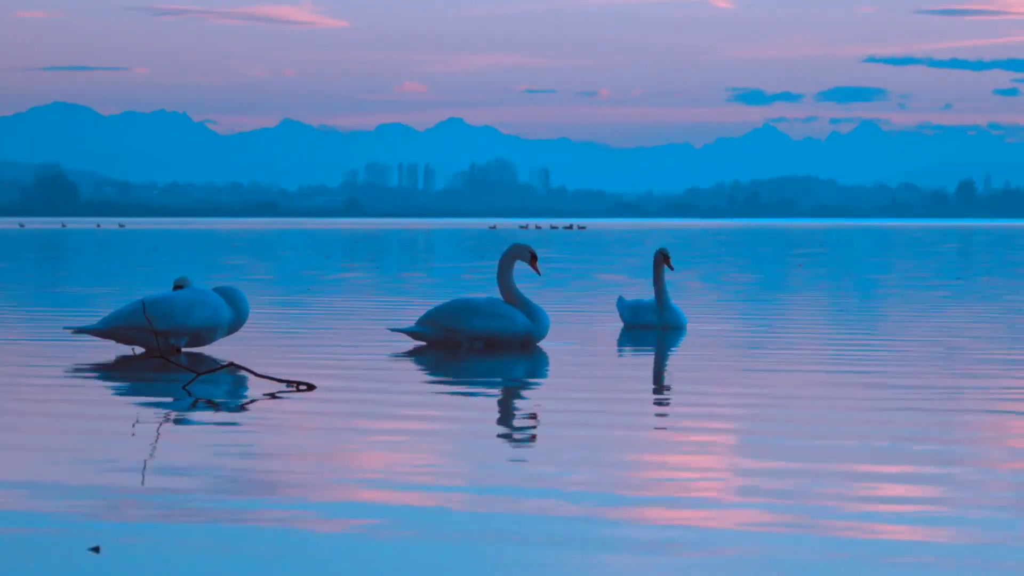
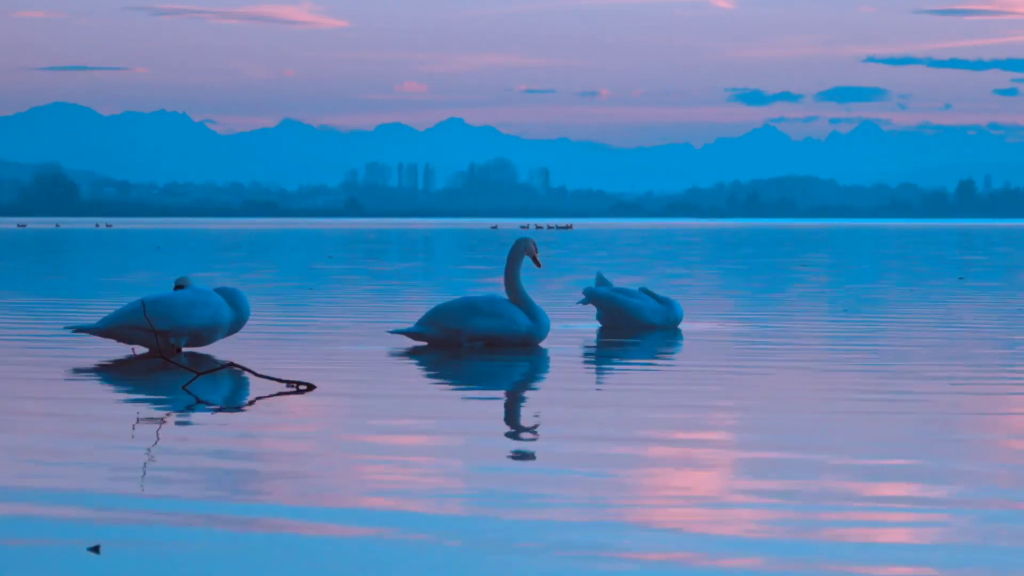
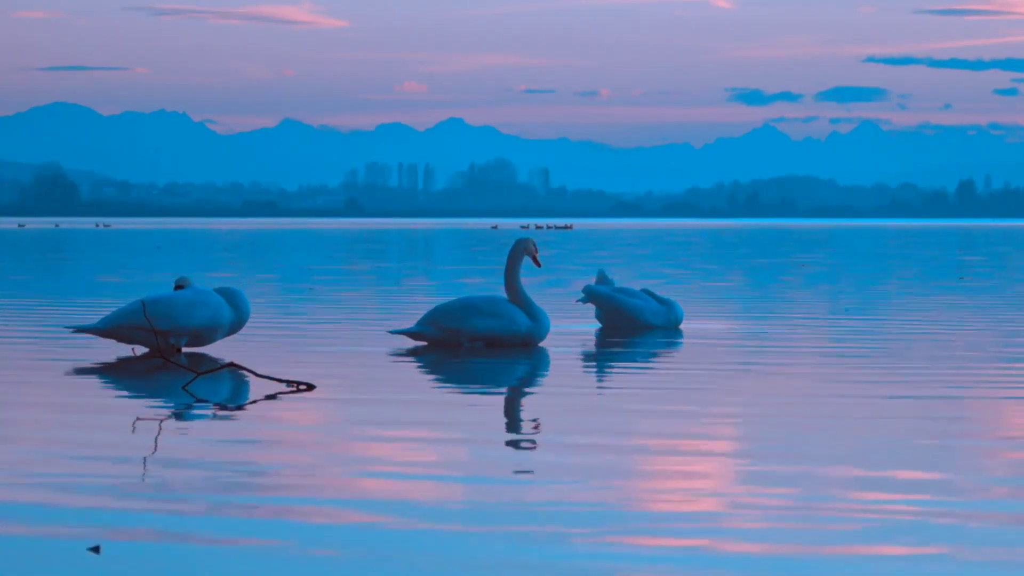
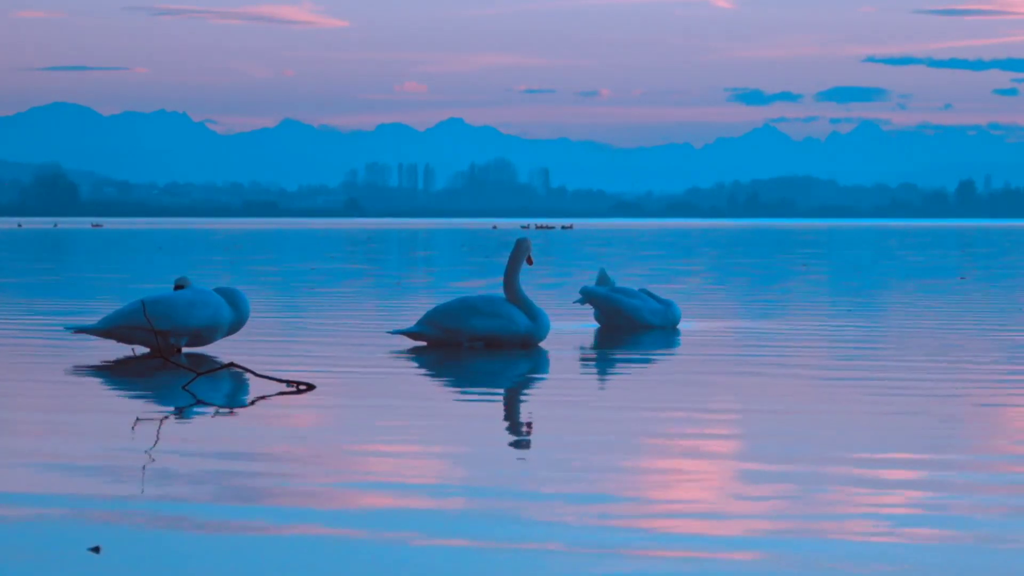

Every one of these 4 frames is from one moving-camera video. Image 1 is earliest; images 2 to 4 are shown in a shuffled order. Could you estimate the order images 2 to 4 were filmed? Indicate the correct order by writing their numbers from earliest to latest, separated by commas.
2, 3, 4
